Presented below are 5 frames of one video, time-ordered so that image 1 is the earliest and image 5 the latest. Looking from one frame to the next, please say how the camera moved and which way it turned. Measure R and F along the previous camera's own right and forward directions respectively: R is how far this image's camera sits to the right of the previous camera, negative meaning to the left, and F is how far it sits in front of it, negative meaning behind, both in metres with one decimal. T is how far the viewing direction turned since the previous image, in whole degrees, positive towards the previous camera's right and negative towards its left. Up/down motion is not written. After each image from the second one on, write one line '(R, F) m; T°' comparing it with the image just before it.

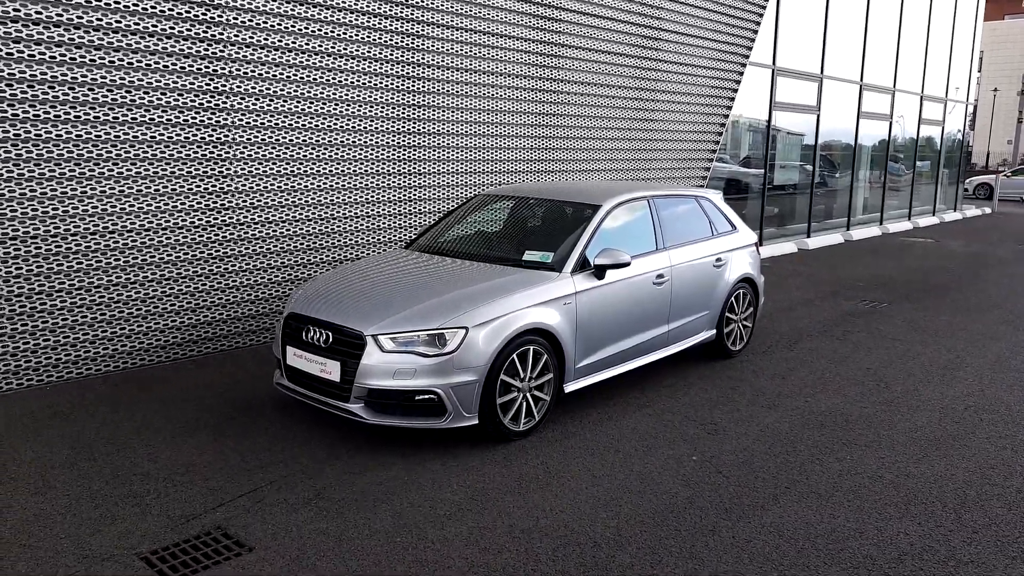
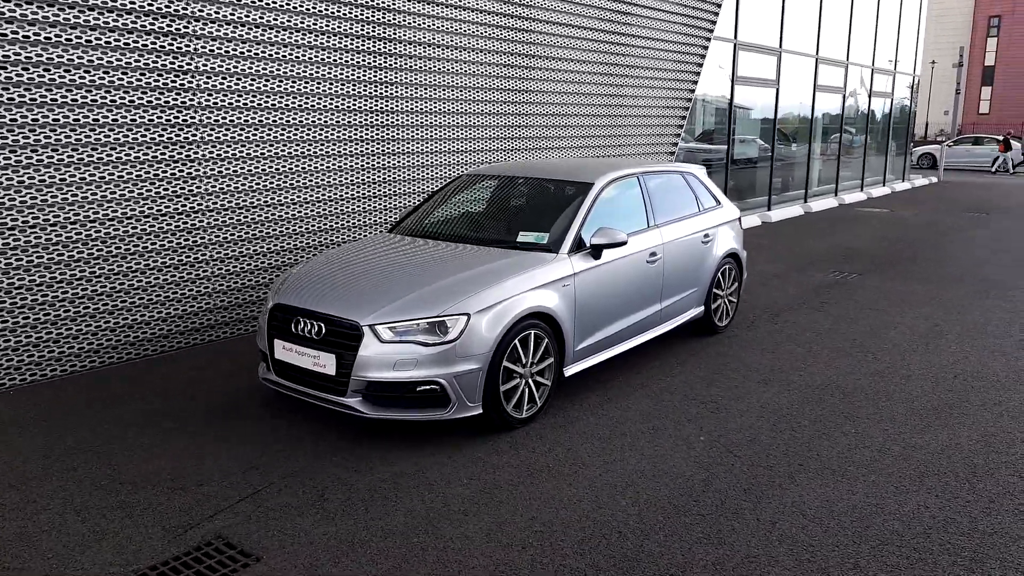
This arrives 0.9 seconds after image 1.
(-0.3, +0.2) m; +3°
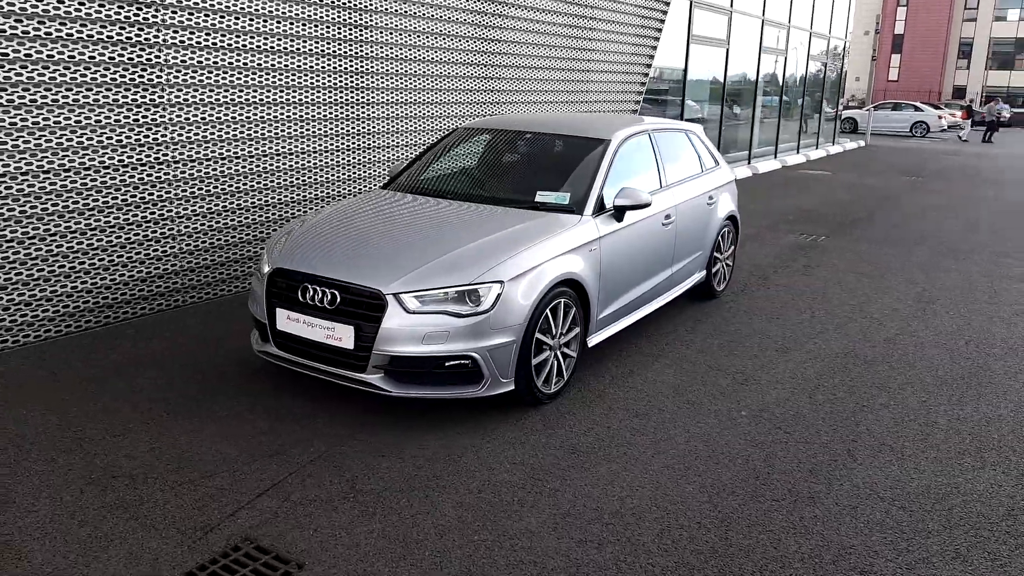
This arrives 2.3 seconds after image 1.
(-0.6, +0.4) m; +6°
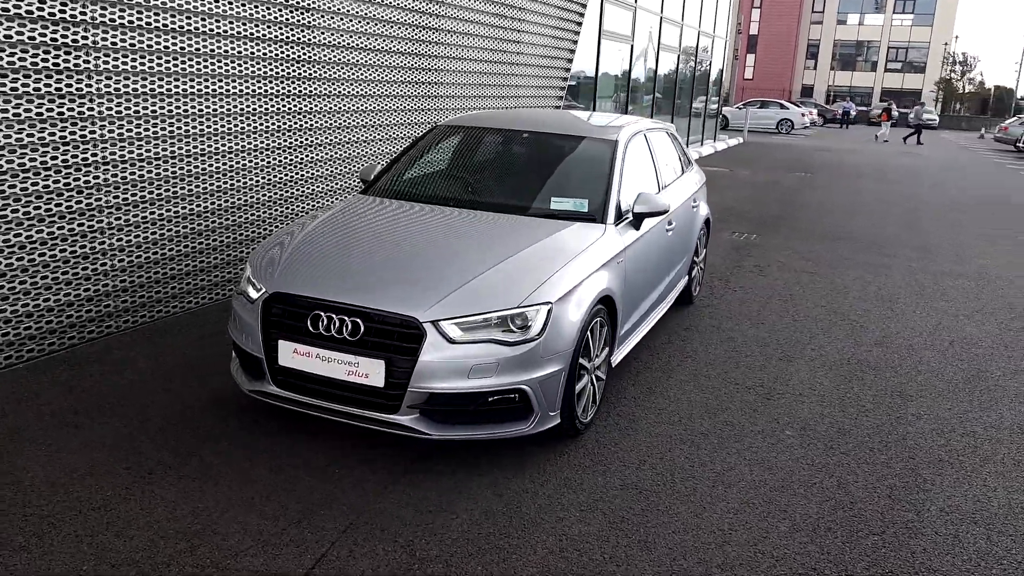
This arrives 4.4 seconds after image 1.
(-0.7, +0.5) m; +9°
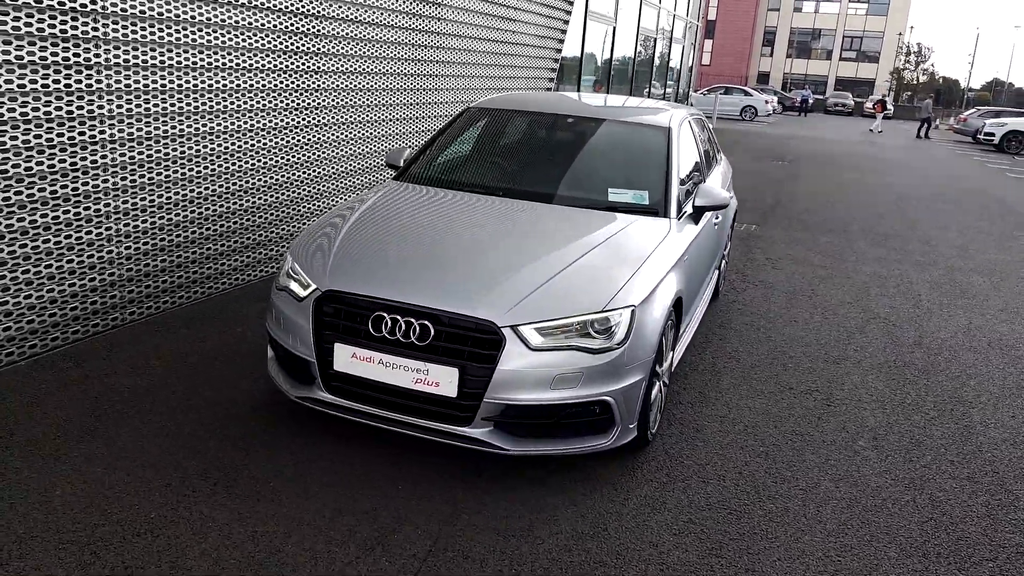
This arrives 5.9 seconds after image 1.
(-0.5, +0.3) m; +3°
